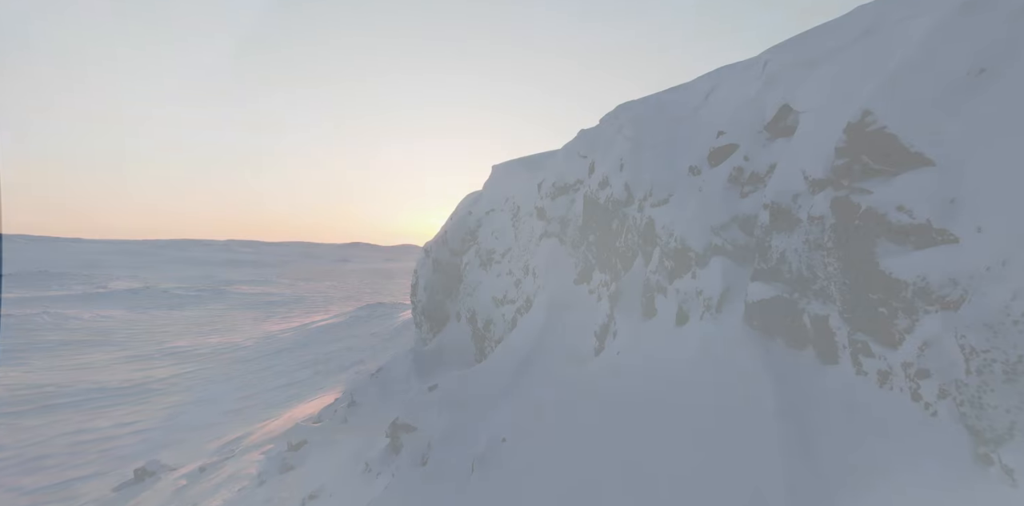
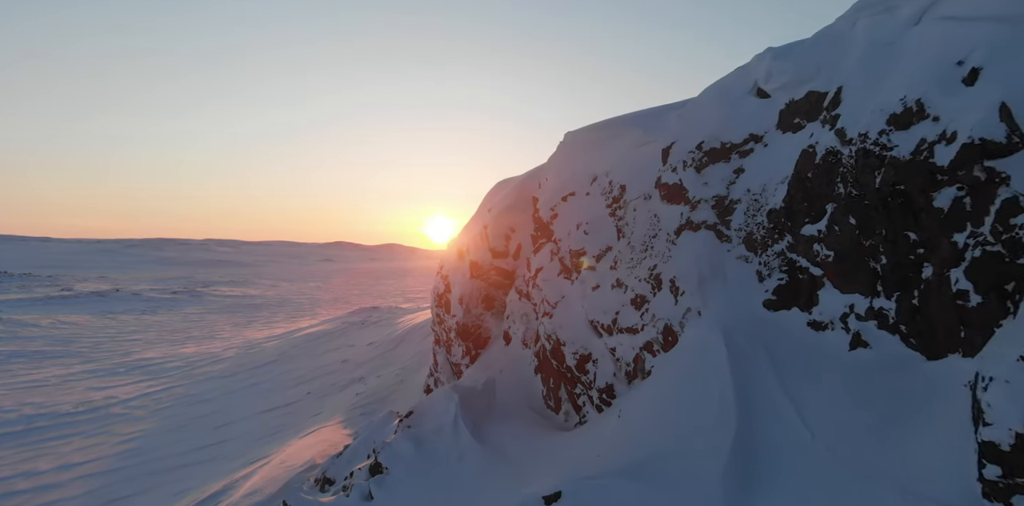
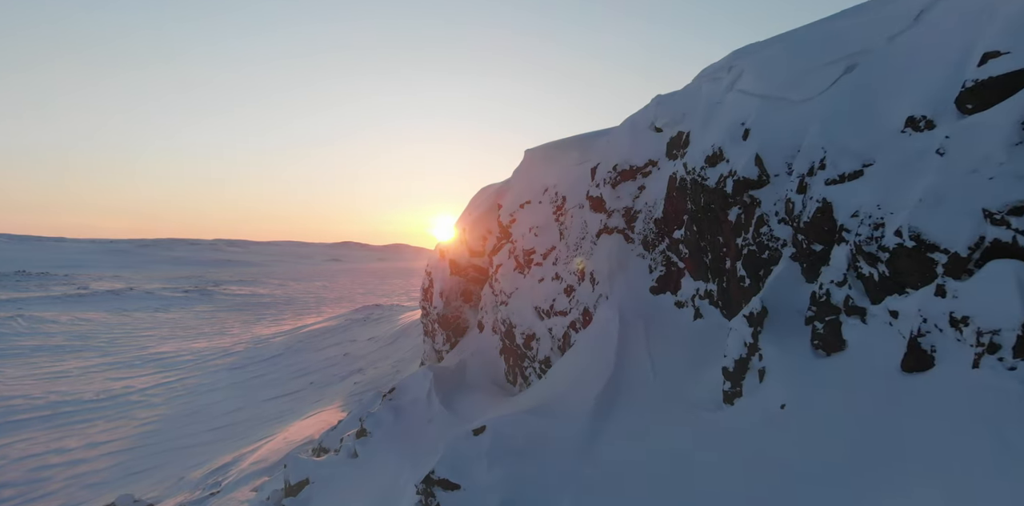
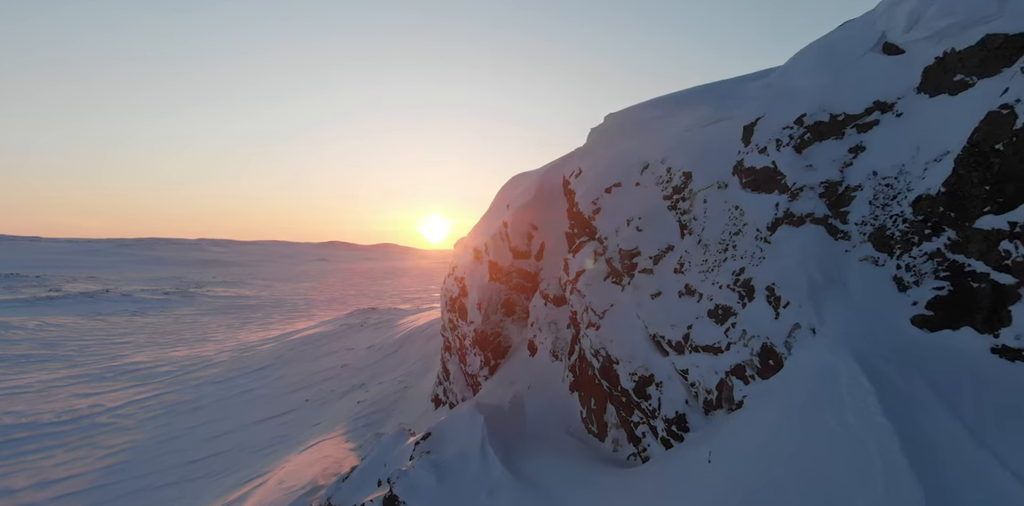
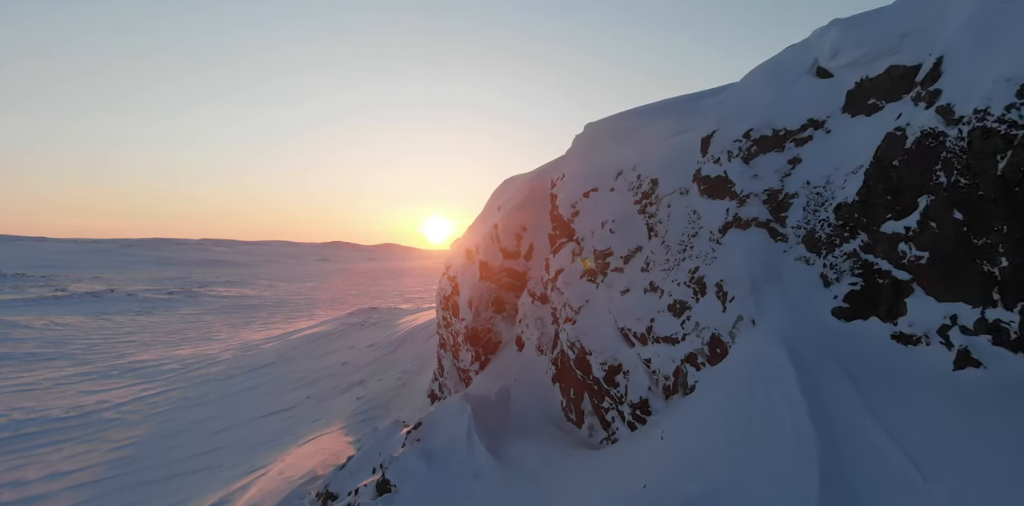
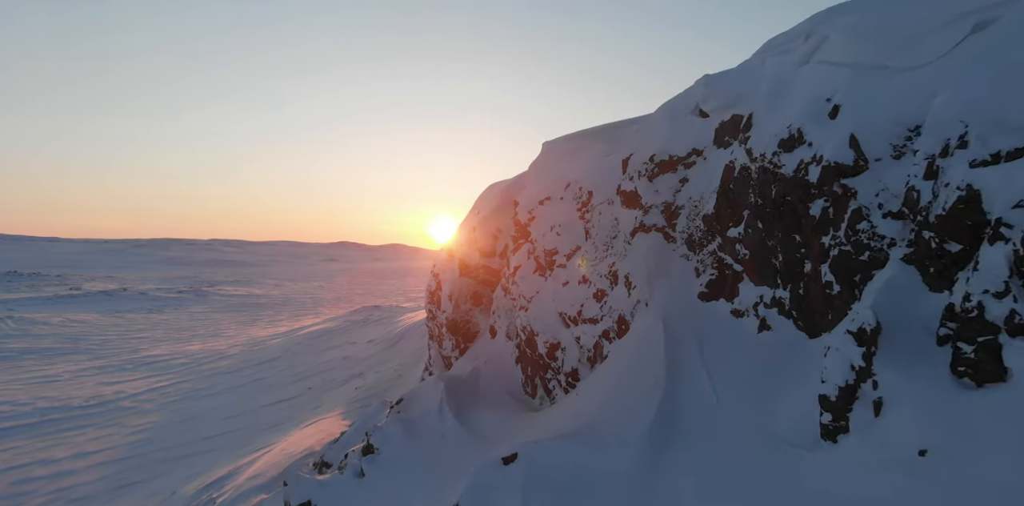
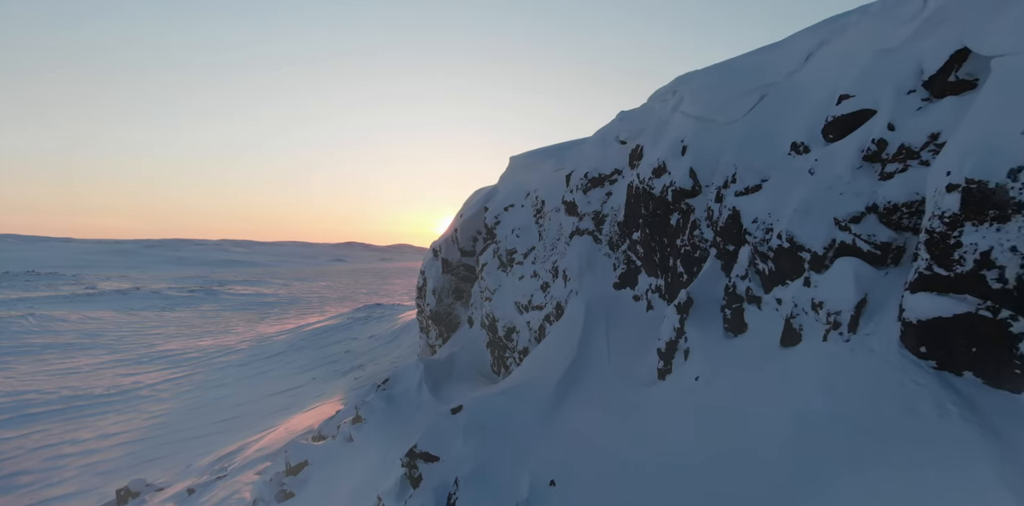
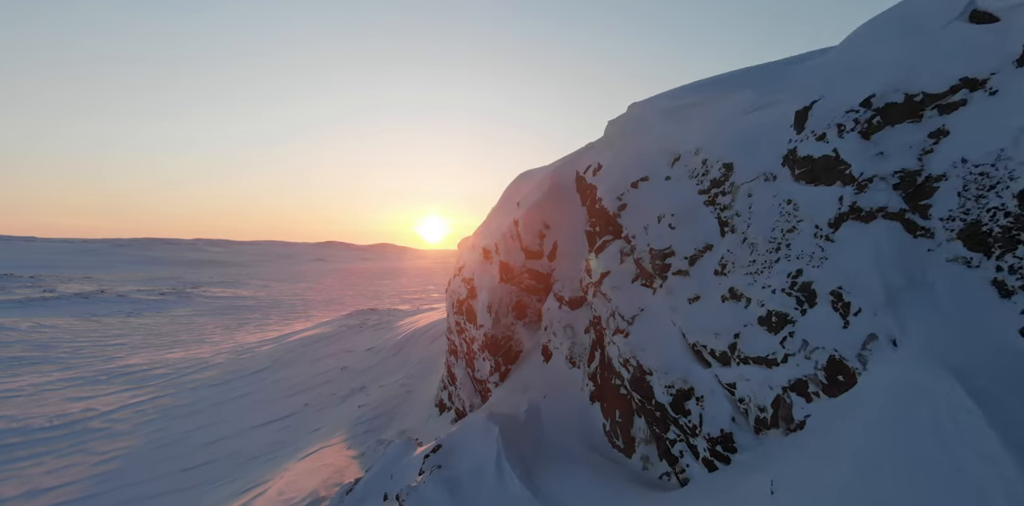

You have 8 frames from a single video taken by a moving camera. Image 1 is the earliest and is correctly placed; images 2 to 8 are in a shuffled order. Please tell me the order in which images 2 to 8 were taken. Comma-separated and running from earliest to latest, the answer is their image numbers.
7, 3, 6, 2, 5, 4, 8
